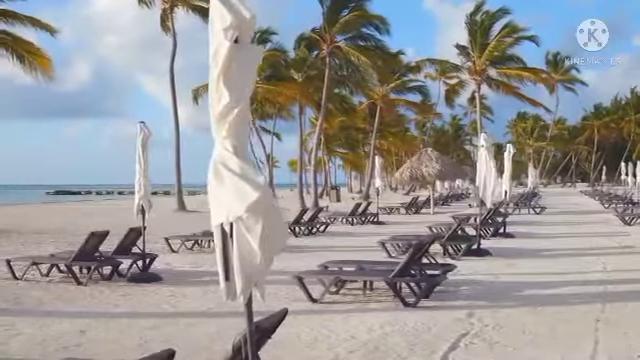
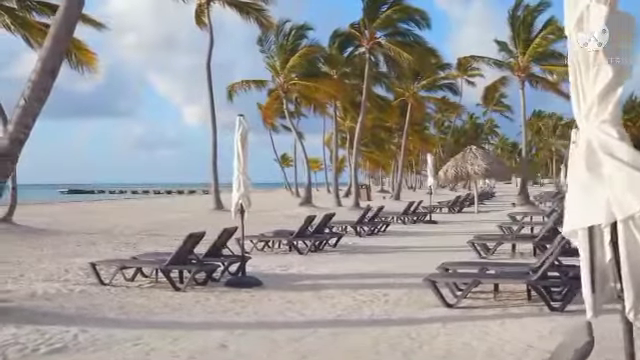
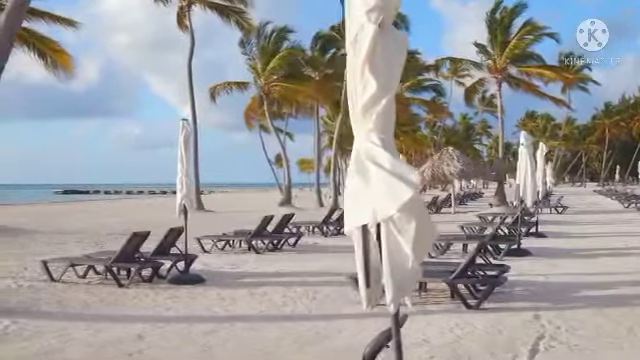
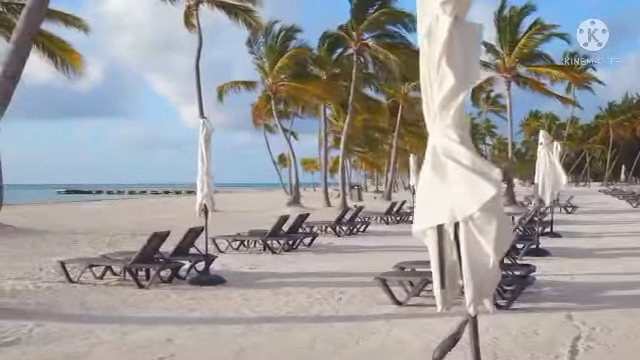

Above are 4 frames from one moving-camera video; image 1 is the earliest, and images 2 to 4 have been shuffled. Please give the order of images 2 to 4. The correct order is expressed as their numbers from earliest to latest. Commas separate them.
3, 4, 2
